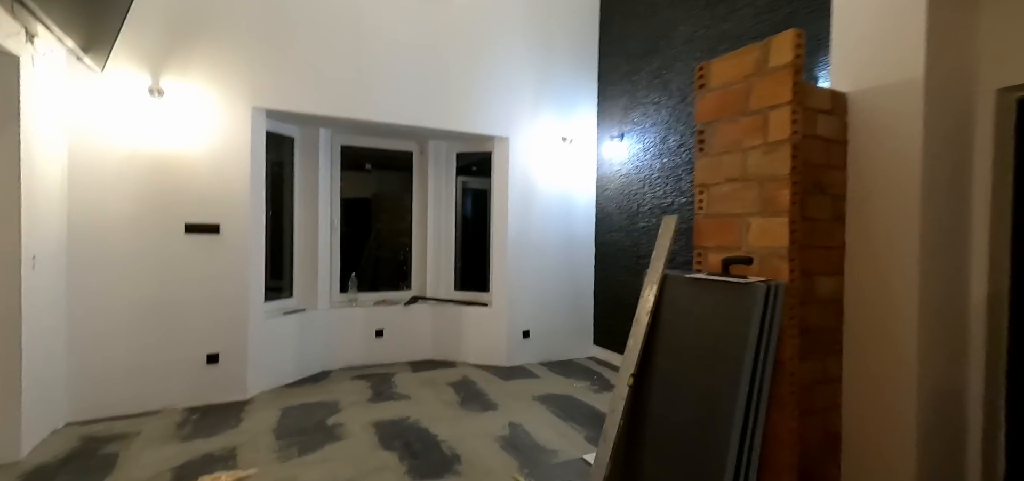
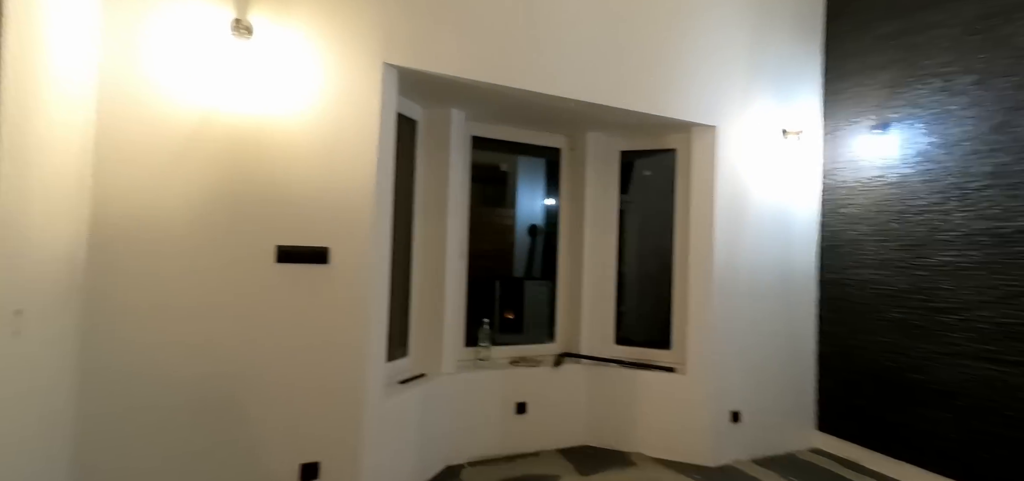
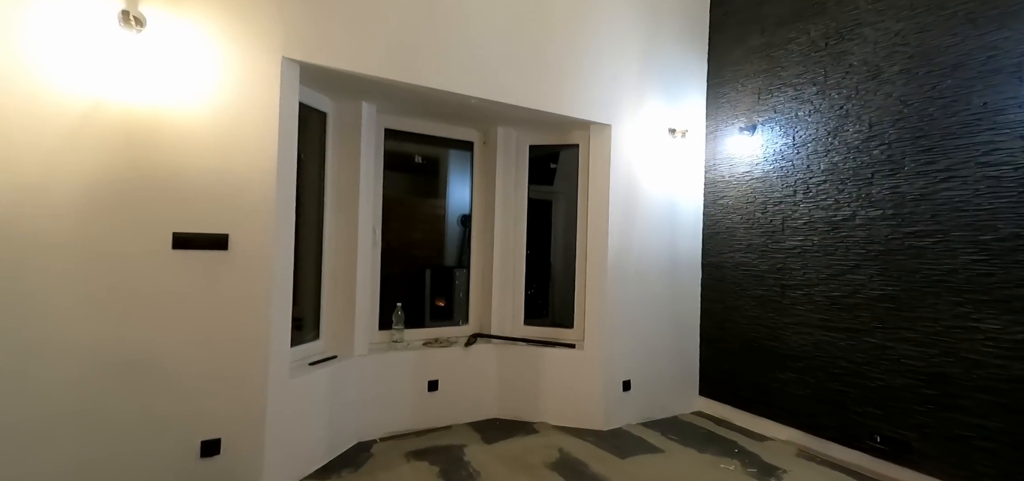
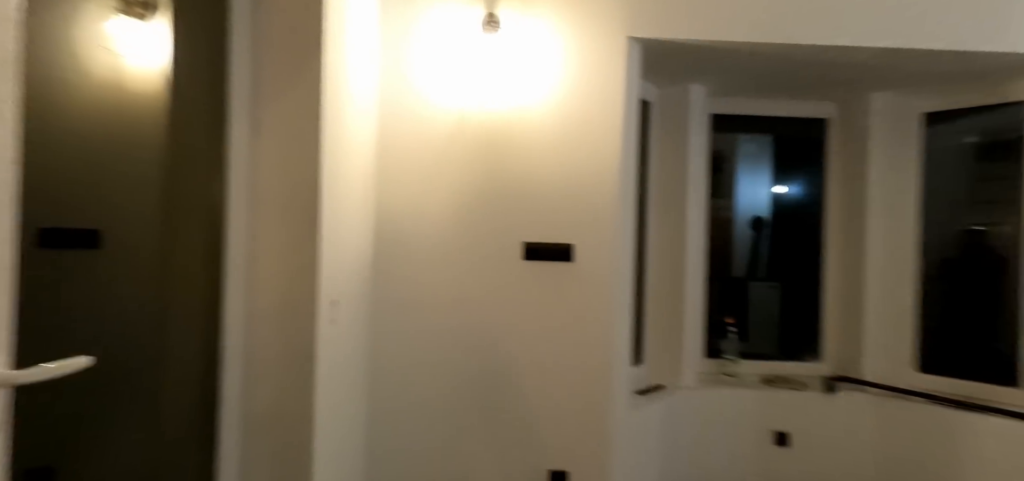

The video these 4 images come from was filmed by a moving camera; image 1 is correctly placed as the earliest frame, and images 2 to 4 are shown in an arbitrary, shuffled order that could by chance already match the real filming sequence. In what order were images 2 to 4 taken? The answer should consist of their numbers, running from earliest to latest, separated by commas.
3, 2, 4
